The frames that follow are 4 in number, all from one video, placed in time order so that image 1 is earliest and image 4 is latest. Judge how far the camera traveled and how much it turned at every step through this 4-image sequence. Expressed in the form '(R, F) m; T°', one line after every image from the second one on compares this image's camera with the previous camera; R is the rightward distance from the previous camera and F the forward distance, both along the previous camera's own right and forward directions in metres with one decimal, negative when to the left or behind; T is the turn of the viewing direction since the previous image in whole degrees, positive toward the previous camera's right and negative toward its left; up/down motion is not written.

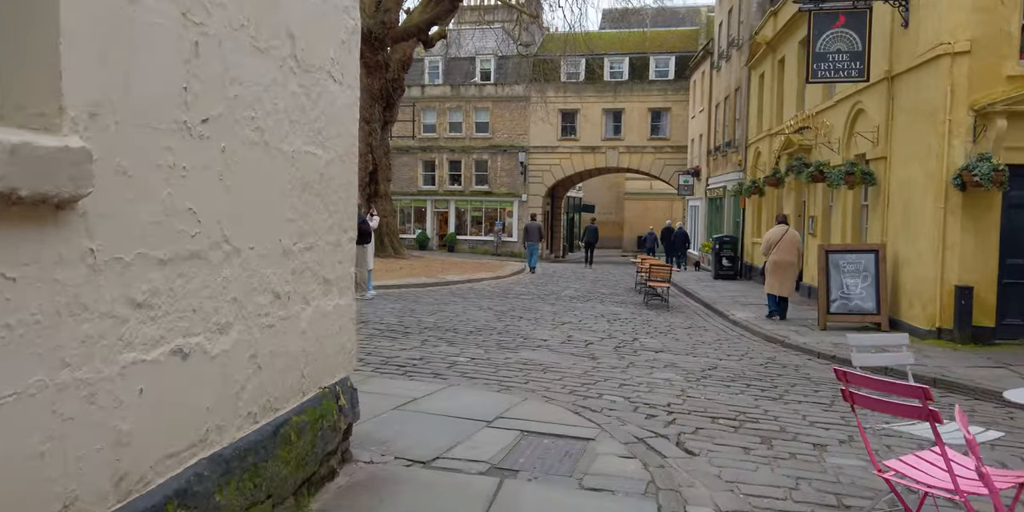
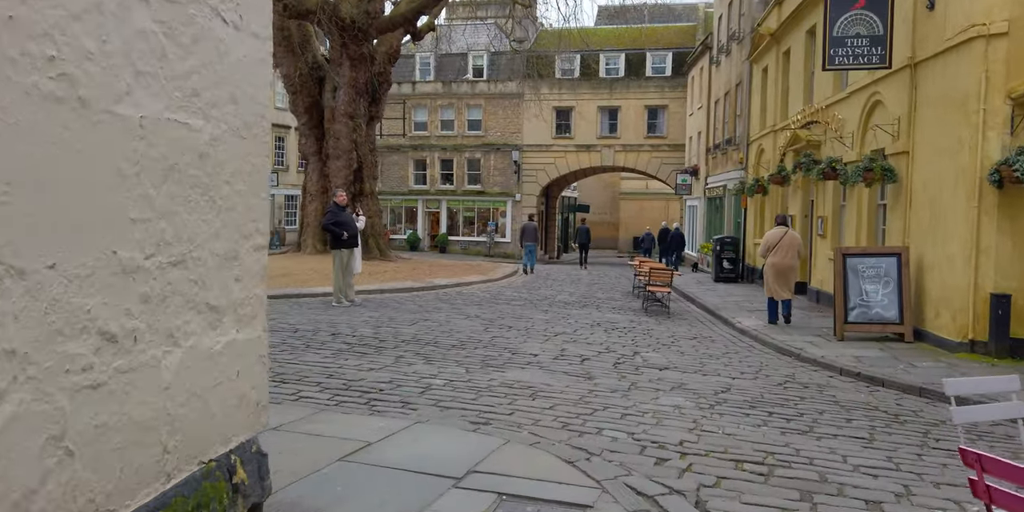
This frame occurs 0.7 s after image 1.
(+0.1, +1.0) m; 0°
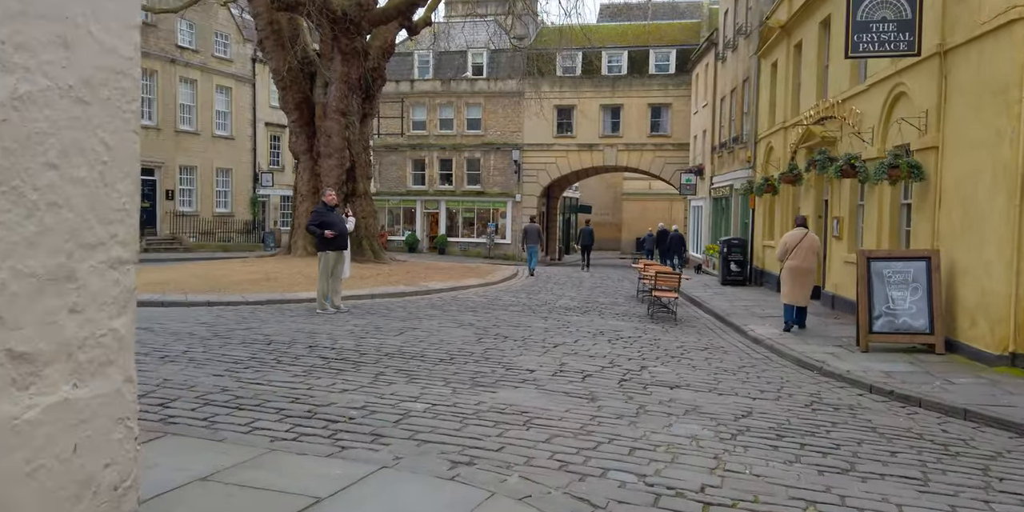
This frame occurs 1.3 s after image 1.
(+0.1, +0.9) m; 0°
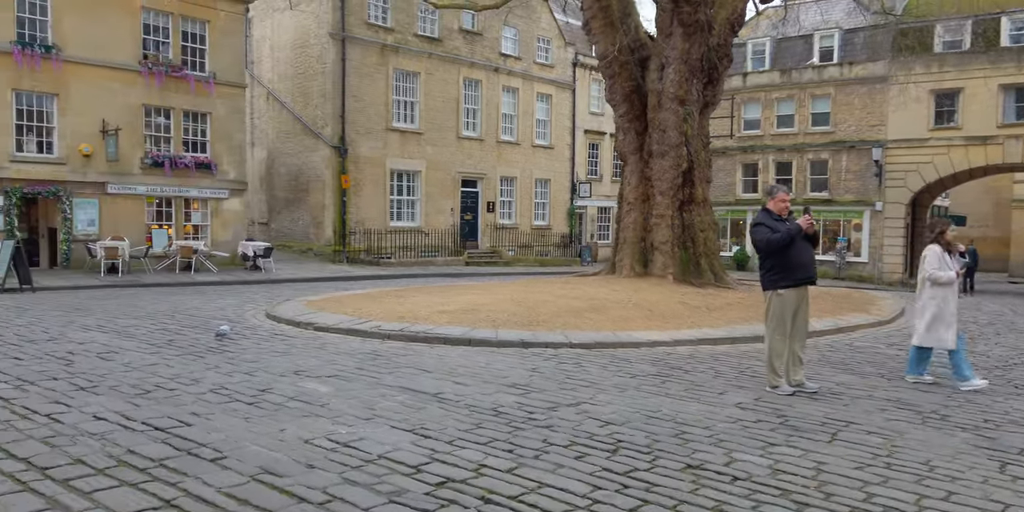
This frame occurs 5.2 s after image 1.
(-1.5, +3.8) m; -23°
